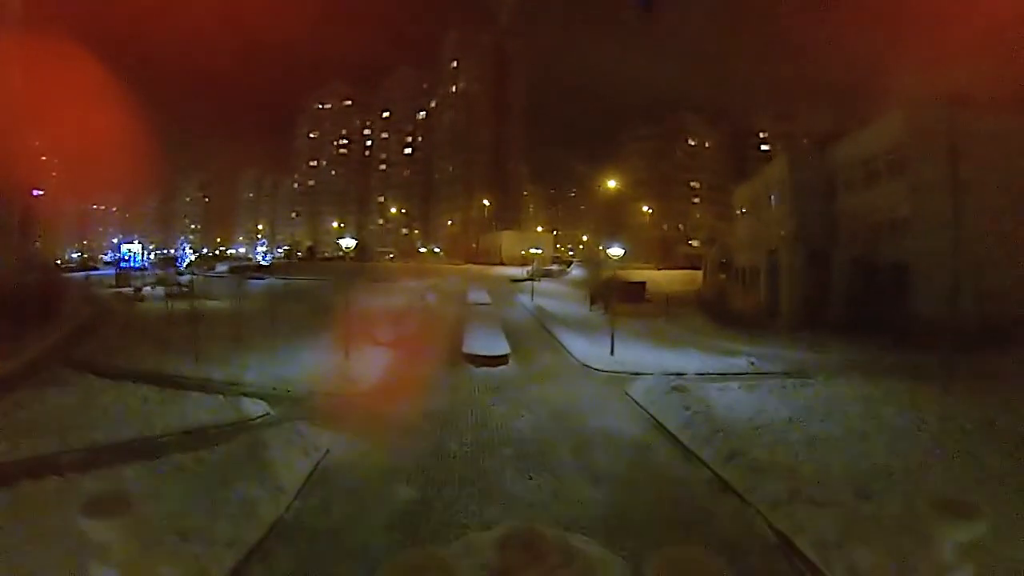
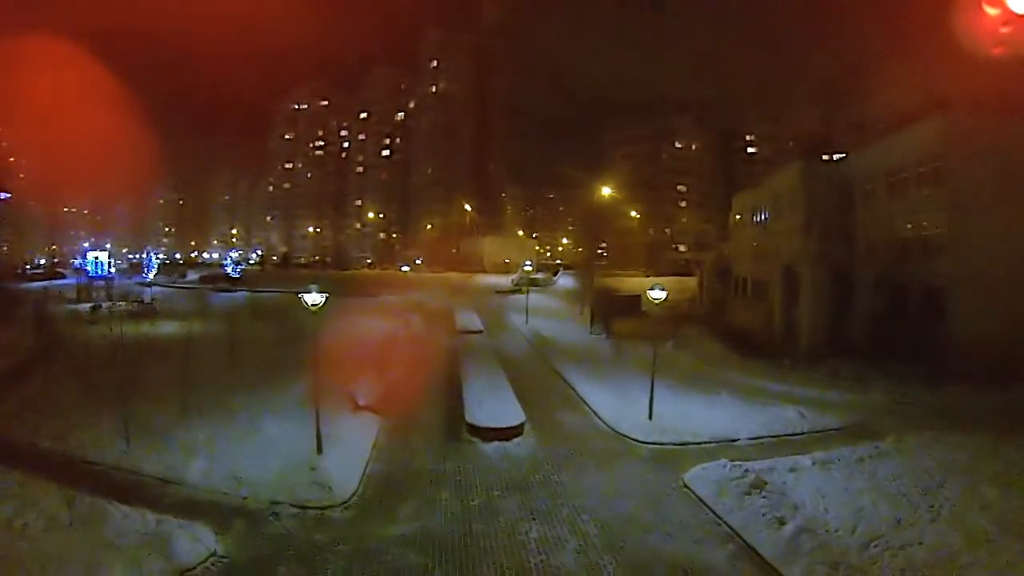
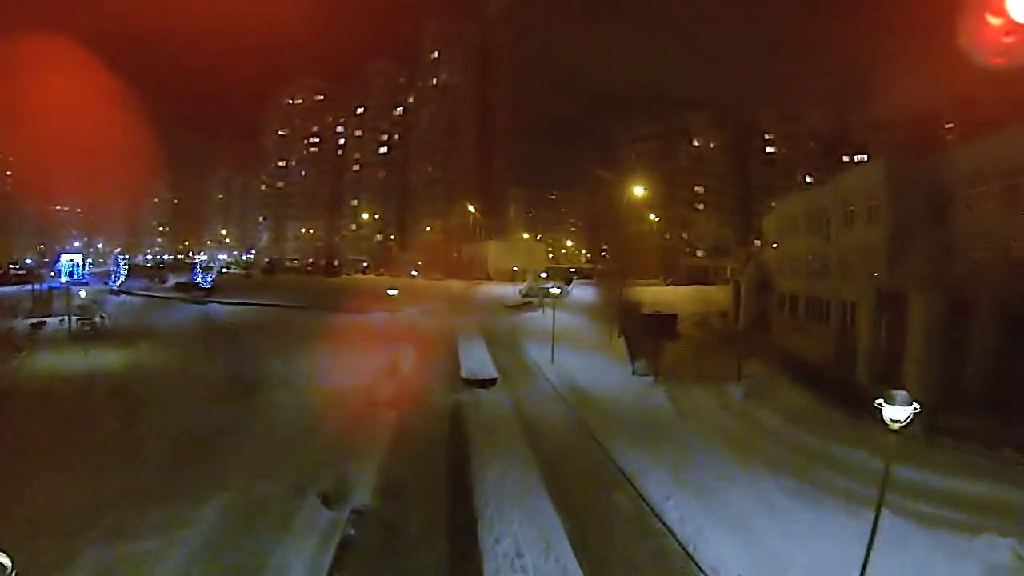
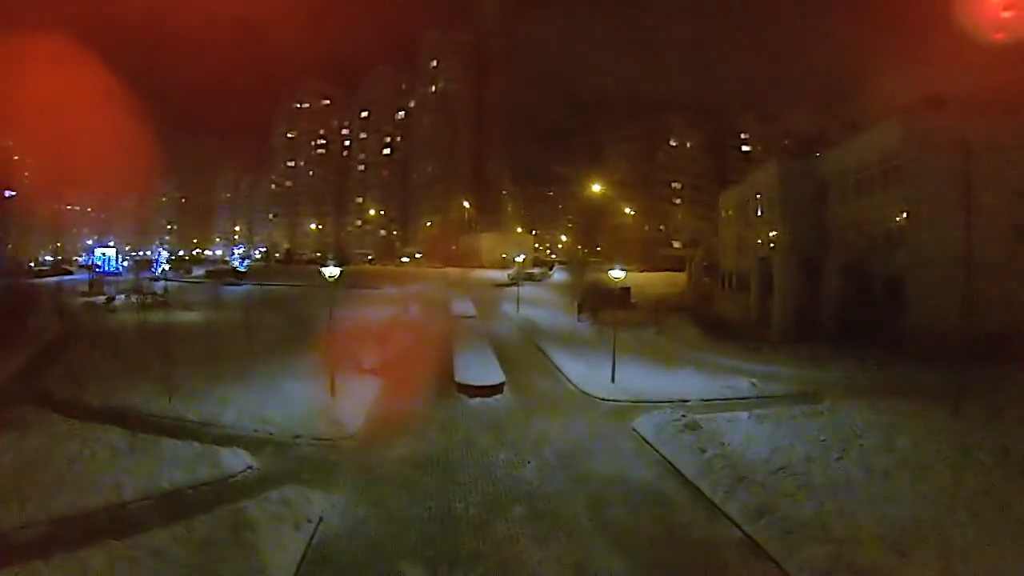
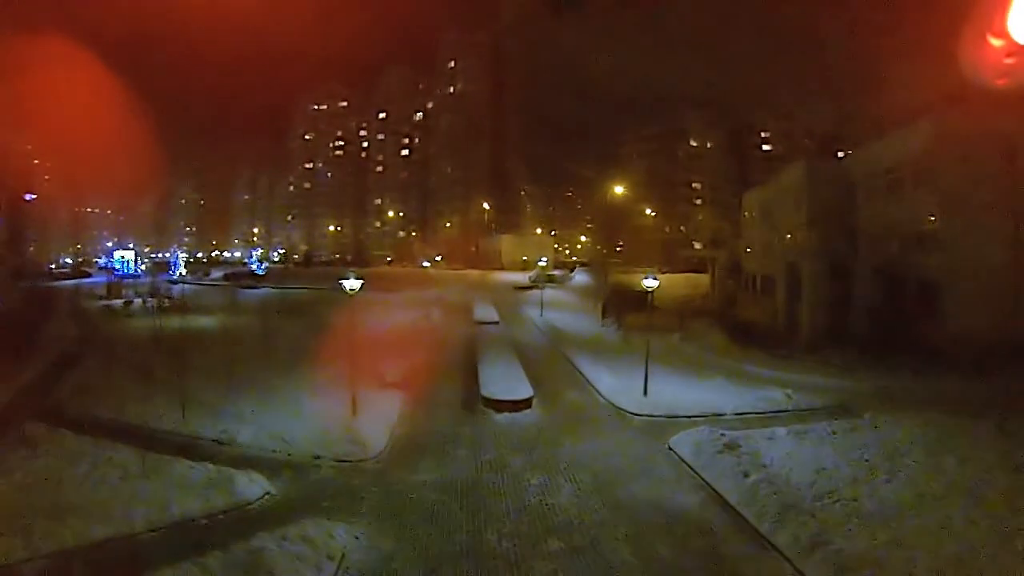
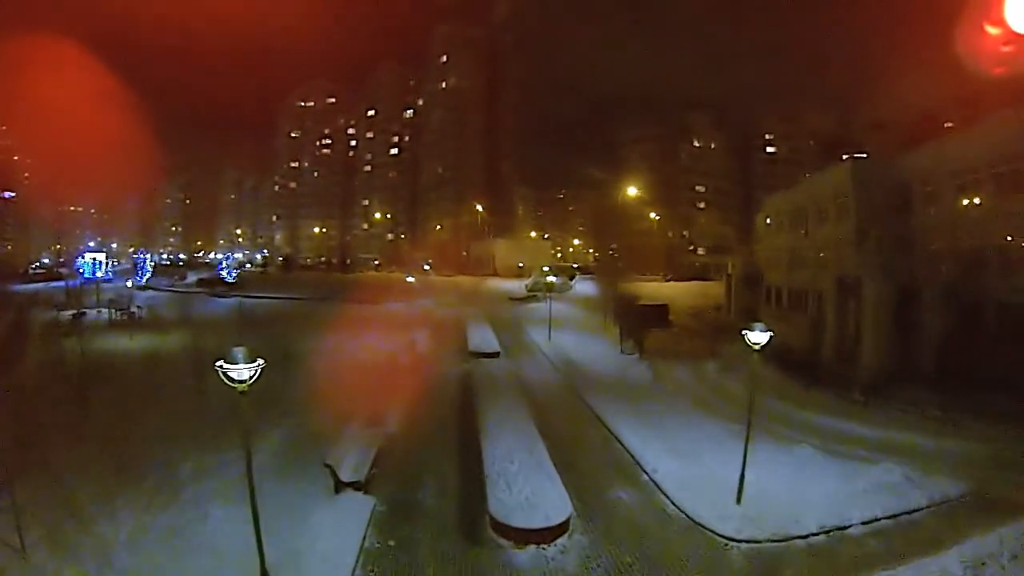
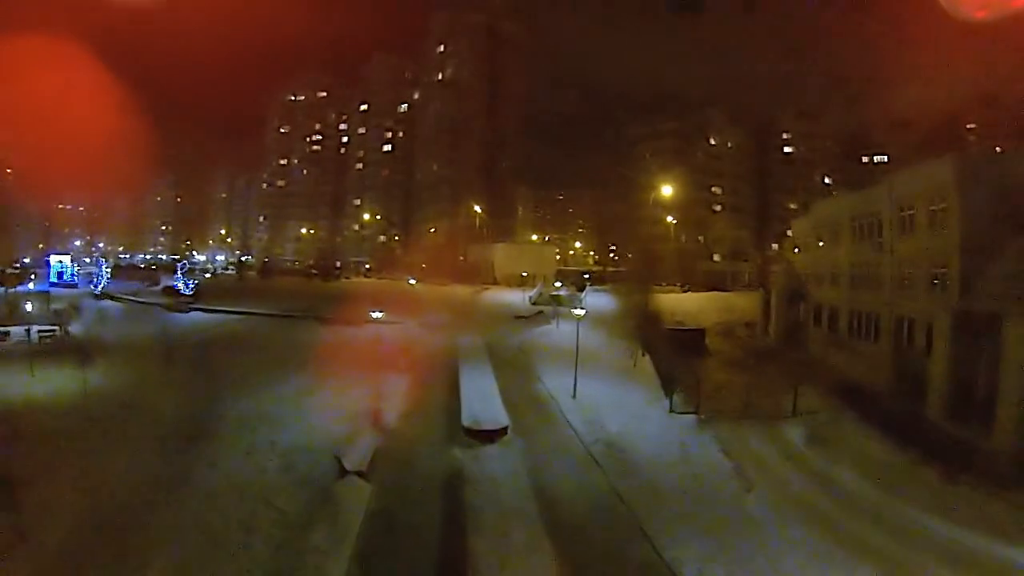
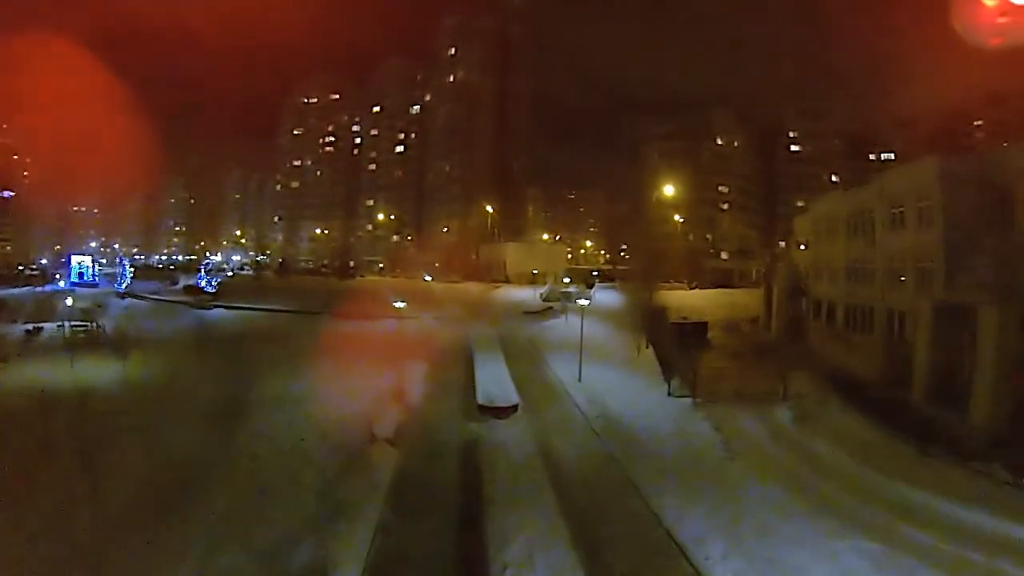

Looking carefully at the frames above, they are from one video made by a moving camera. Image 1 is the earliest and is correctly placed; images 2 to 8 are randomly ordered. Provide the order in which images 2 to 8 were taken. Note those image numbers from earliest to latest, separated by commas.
4, 5, 2, 6, 3, 8, 7
